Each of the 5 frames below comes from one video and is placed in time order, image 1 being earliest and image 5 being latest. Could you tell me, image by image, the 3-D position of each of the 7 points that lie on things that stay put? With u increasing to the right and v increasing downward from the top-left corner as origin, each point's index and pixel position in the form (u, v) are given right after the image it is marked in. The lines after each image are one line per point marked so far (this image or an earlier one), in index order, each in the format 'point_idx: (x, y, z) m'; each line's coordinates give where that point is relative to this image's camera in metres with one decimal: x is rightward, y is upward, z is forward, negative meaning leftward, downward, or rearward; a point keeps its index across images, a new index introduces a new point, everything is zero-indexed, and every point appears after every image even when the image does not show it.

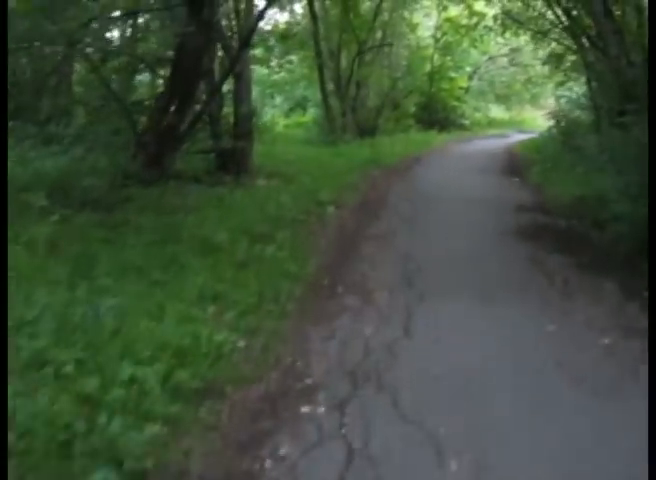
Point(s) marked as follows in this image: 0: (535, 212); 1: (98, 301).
0: (+5.3, +0.8, +18.7) m
1: (-2.6, -0.7, +8.5) m
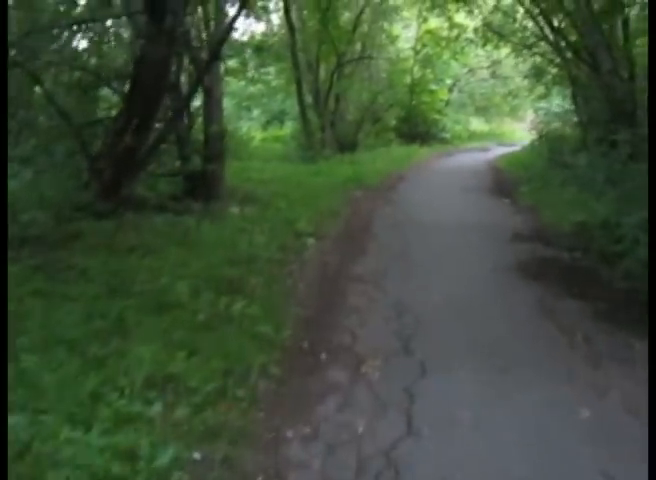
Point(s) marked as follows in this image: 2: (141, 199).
0: (+4.8, 0.0, +16.9) m
1: (-2.8, -1.4, +6.5) m
2: (-4.7, +1.0, +18.4) m
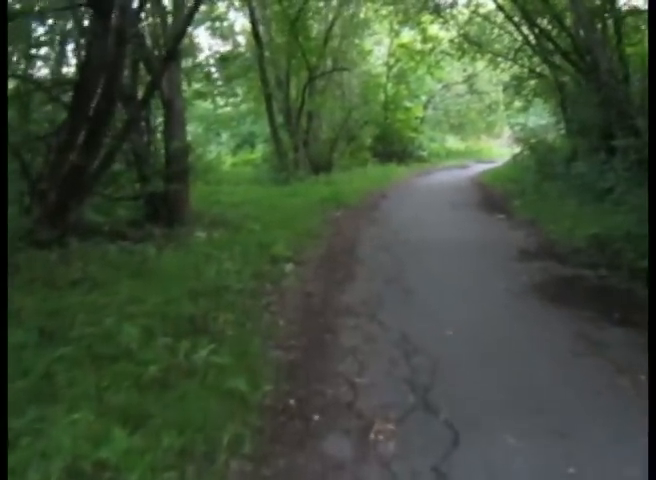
0: (+4.5, -0.3, +14.9) m
1: (-2.8, -1.6, +4.2) m
2: (-5.1, +0.3, +16.1) m
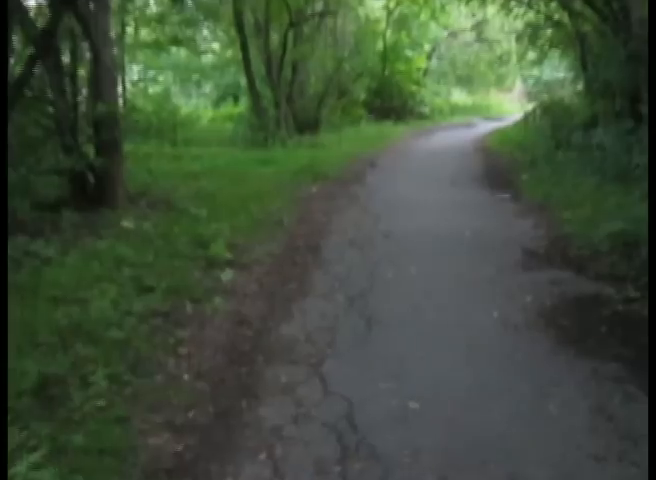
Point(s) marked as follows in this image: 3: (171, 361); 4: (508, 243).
0: (+3.7, -0.3, +12.0) m
1: (-3.5, -2.1, +1.4) m
2: (-5.9, +0.5, +13.2) m
3: (-1.6, -1.2, +7.7) m
4: (+3.2, -0.1, +13.4) m
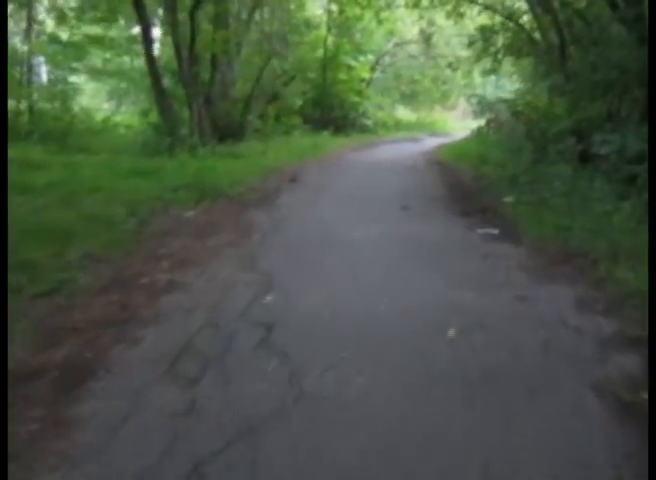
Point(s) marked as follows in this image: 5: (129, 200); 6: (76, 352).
0: (+2.2, -1.2, +4.5) m
1: (-4.2, -2.7, -6.7) m
2: (-7.4, -0.3, +4.9) m
3: (-2.8, -1.9, -0.3) m
4: (+1.6, -1.0, +5.8) m
5: (-3.6, +0.8, +14.5) m
6: (-2.0, -0.9, +6.3) m
